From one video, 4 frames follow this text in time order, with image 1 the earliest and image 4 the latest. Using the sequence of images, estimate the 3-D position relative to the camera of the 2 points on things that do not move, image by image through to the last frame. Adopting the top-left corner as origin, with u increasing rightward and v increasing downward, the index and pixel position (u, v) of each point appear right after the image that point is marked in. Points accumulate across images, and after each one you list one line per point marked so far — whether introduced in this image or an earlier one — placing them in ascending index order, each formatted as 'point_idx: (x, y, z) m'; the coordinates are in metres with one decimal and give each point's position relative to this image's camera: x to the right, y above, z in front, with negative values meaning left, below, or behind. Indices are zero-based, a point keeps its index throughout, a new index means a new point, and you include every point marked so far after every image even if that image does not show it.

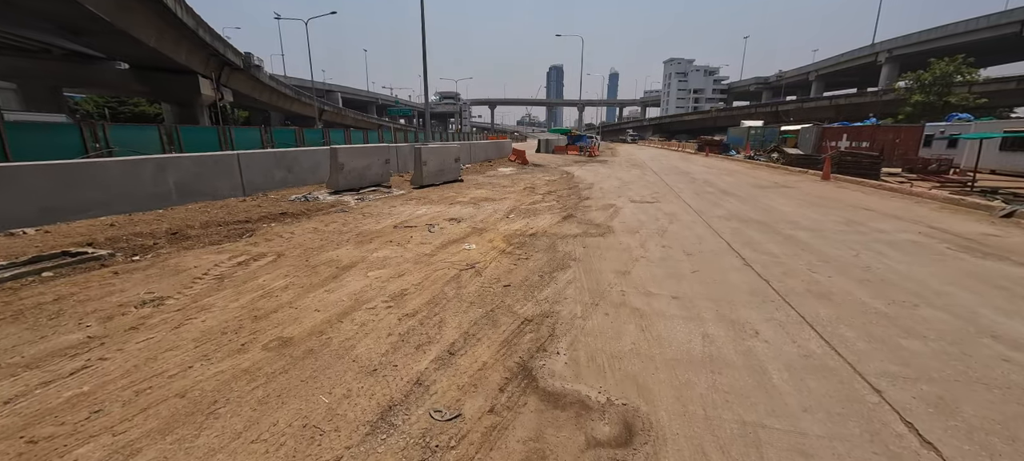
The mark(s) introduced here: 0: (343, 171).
0: (-5.3, +1.9, +12.7) m
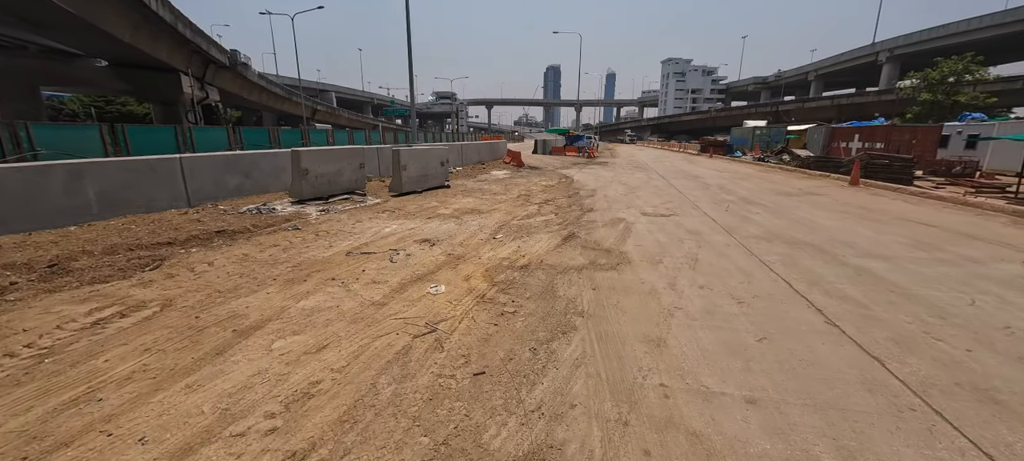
0: (-5.6, +1.4, +11.0) m
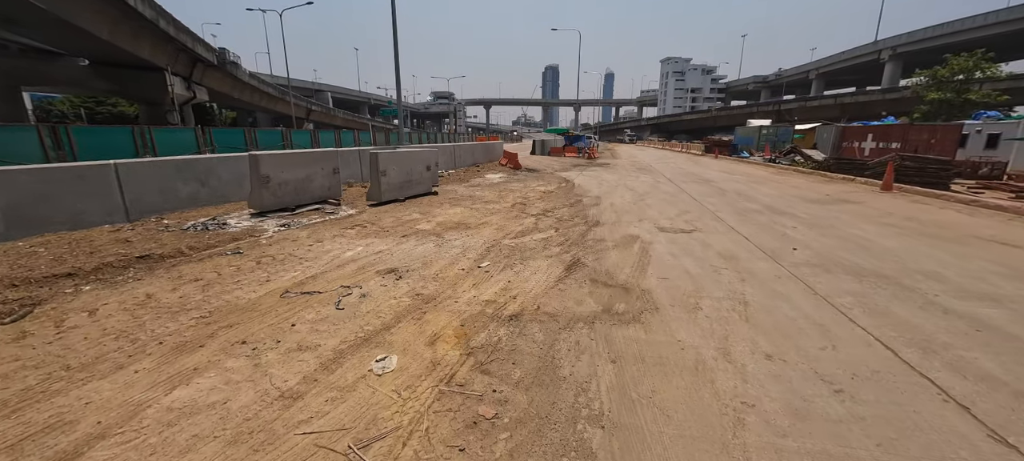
0: (-5.7, +1.1, +9.5) m
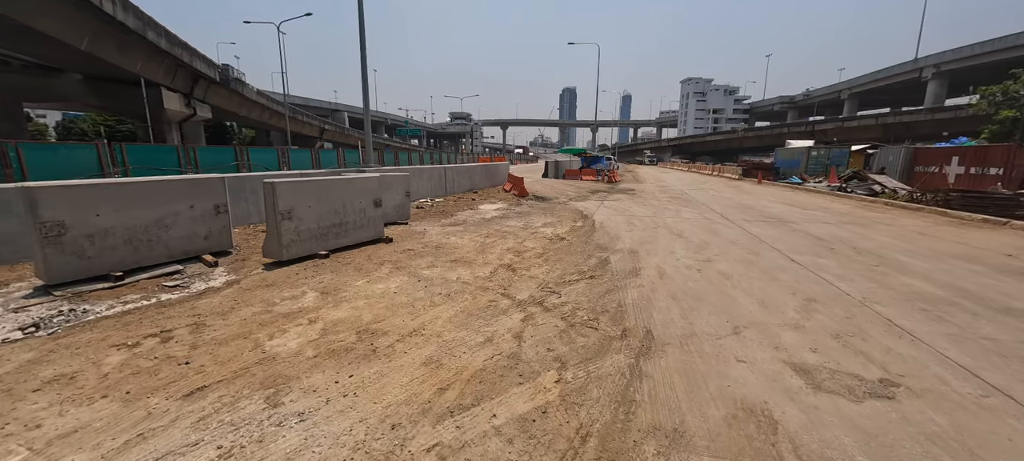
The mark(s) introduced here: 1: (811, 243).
0: (-6.1, -0.1, +5.5) m
1: (+6.3, -0.3, +8.5) m
